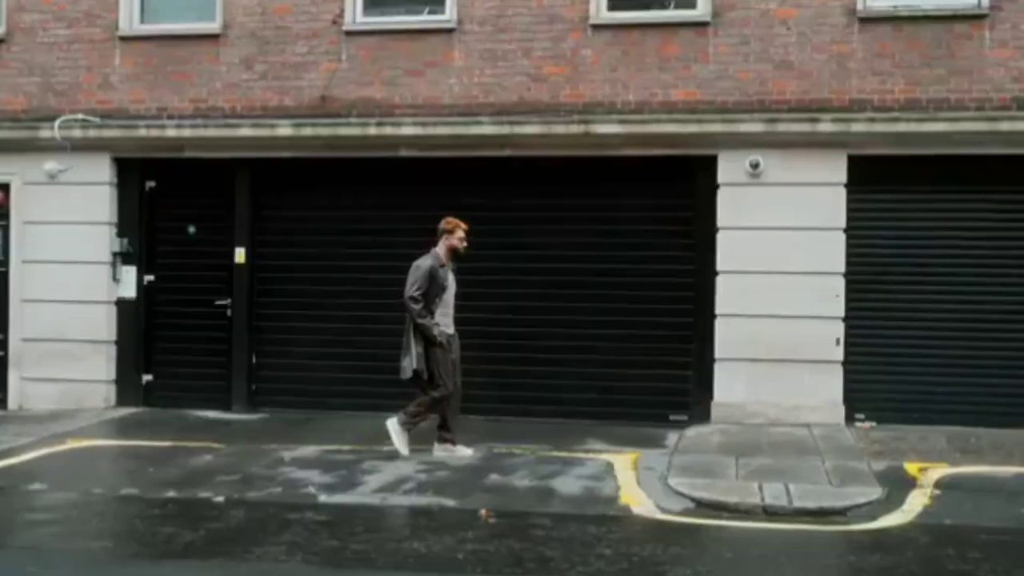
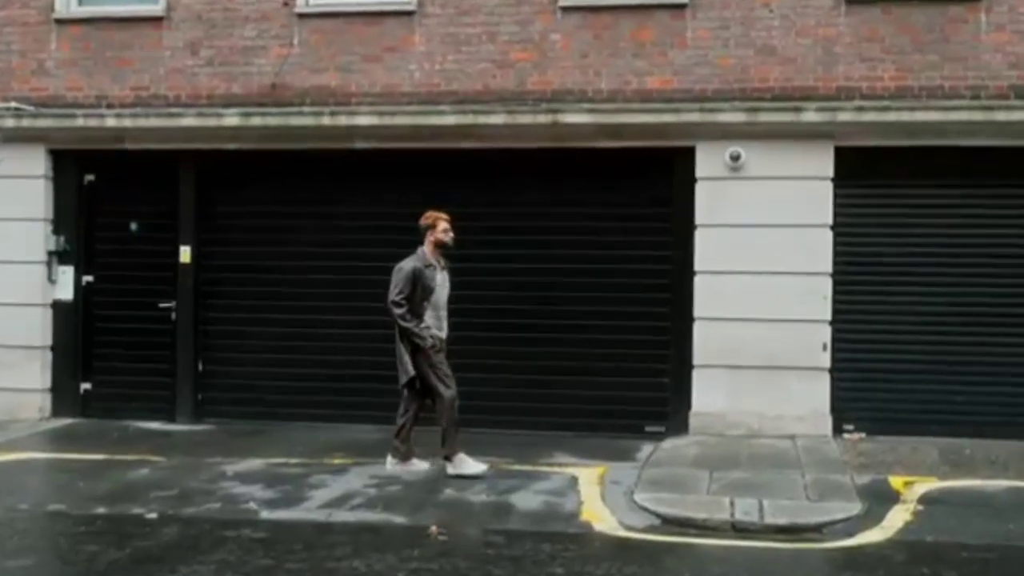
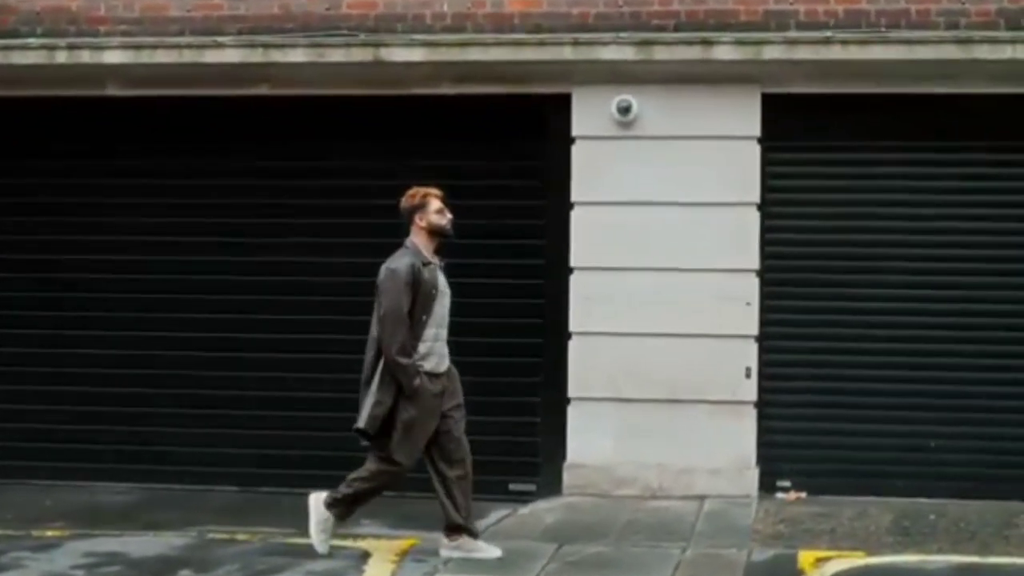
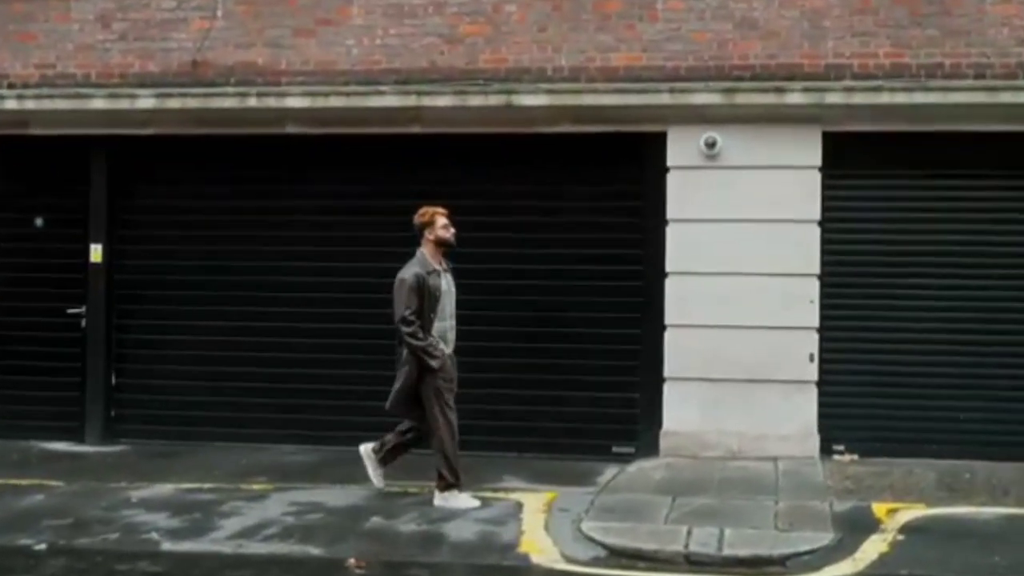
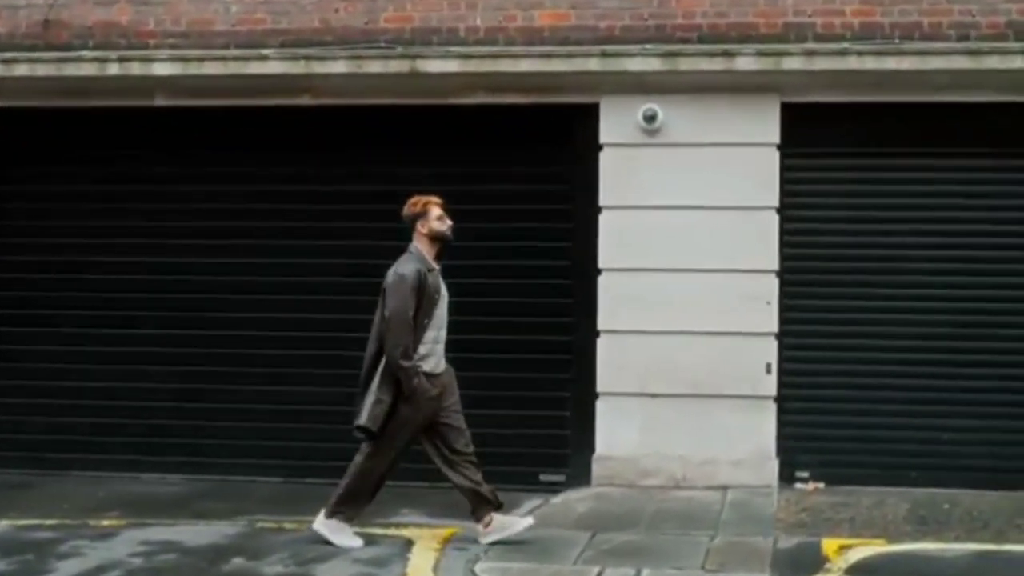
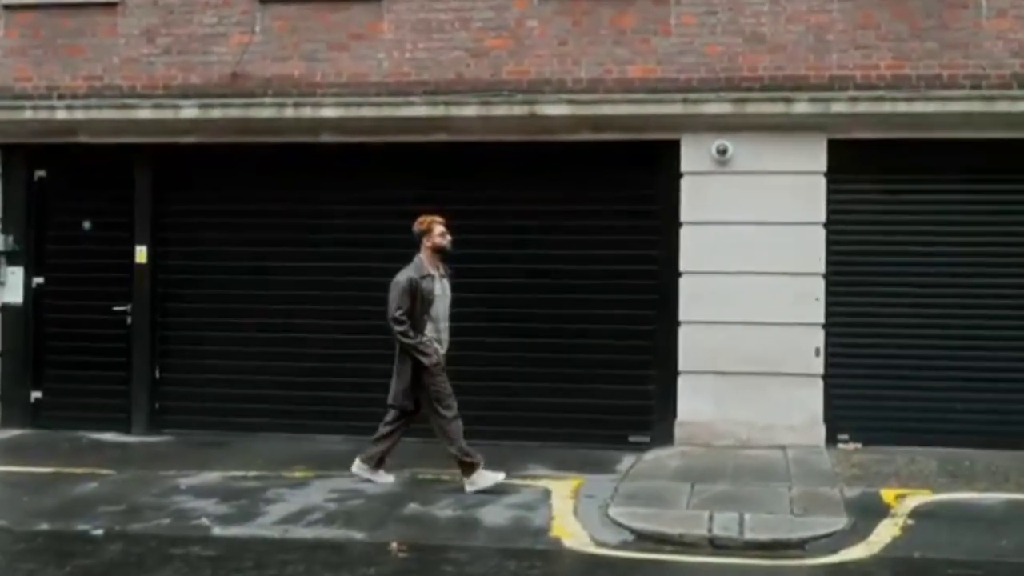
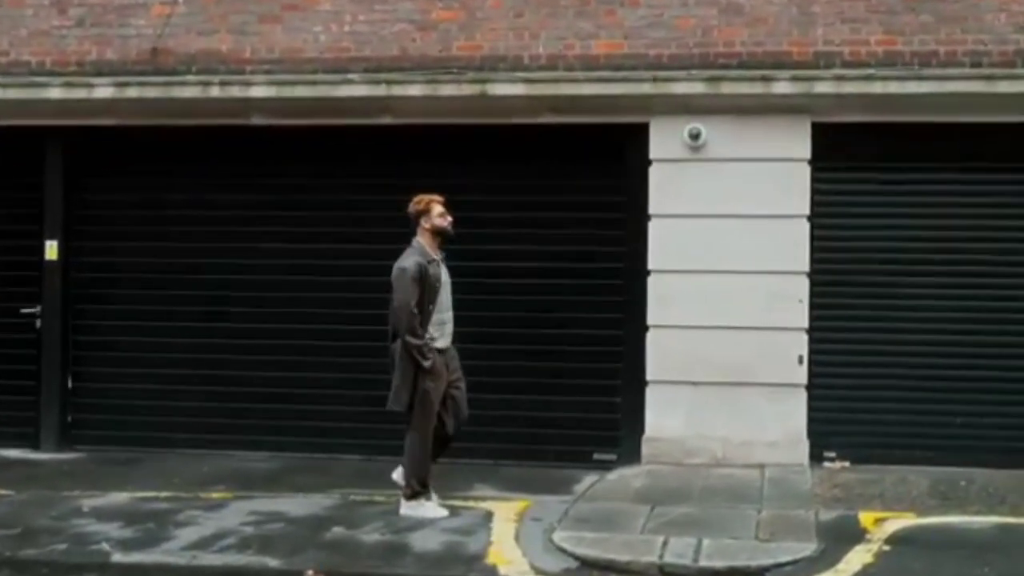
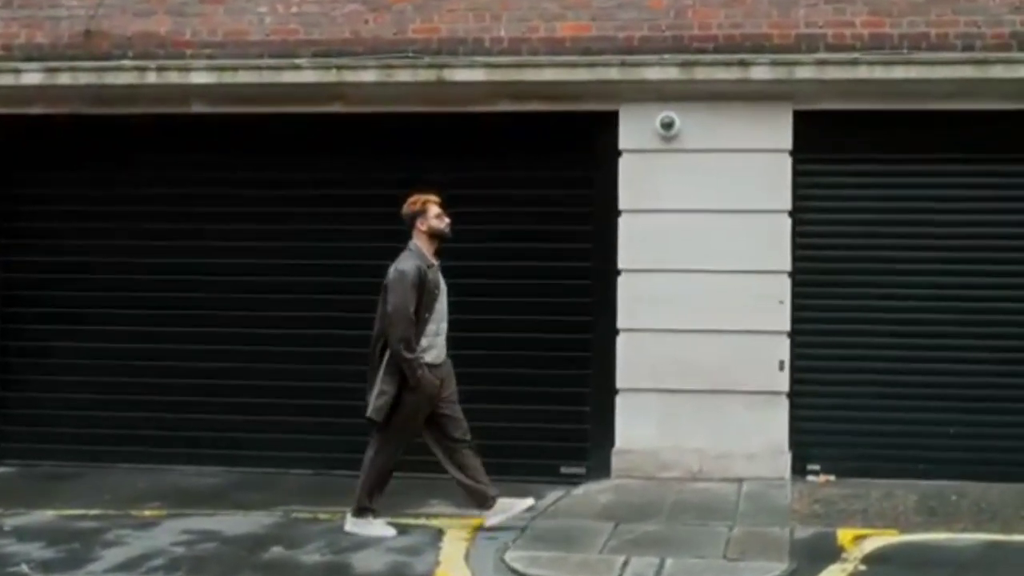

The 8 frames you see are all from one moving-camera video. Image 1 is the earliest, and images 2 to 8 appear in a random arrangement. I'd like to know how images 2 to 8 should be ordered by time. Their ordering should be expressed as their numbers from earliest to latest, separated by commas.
2, 6, 4, 7, 8, 5, 3
